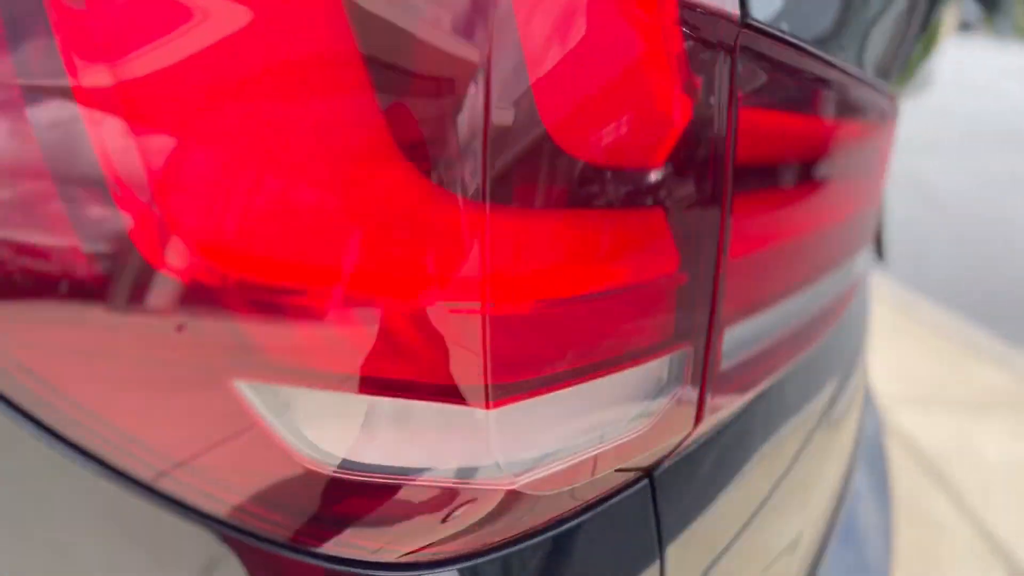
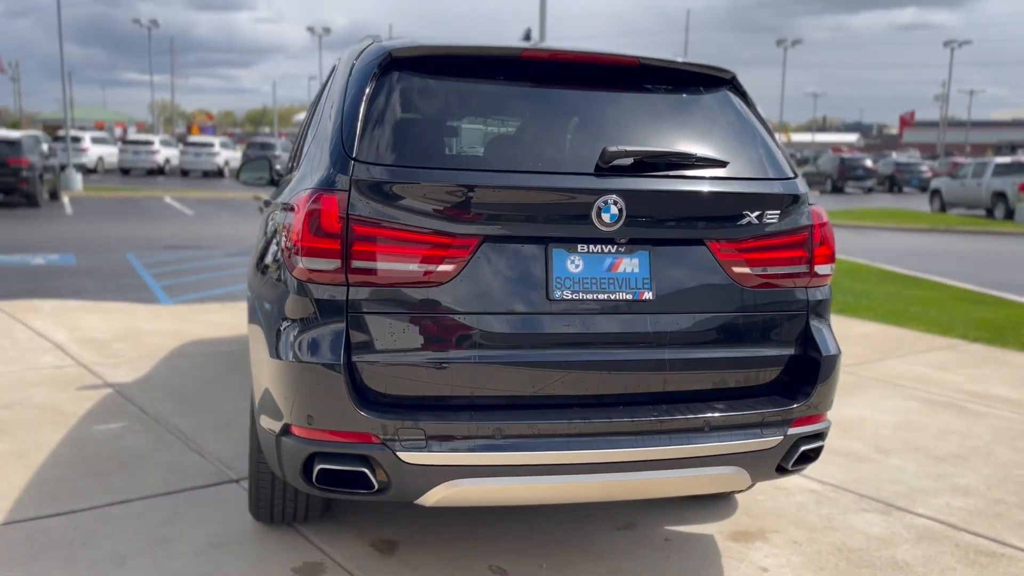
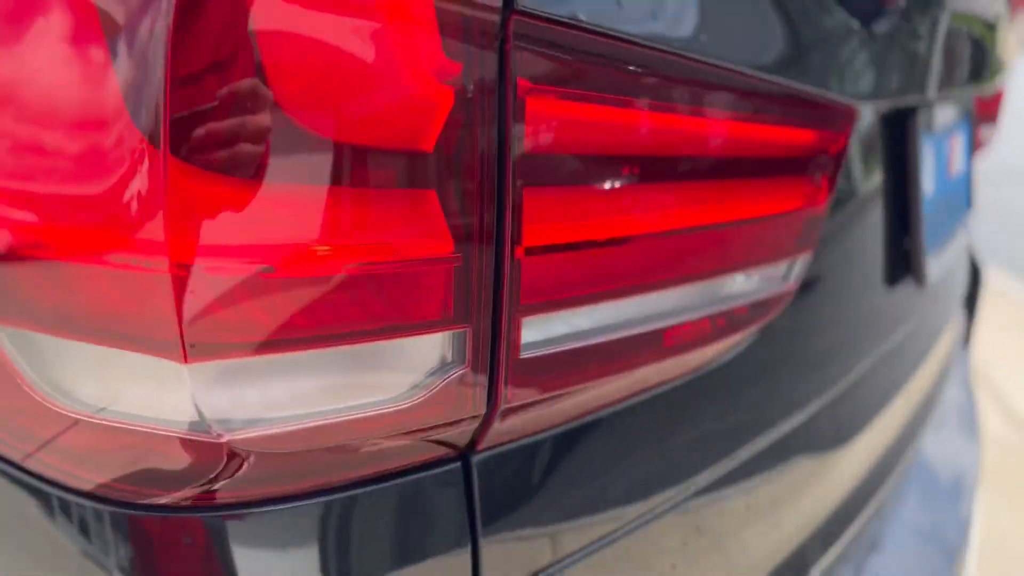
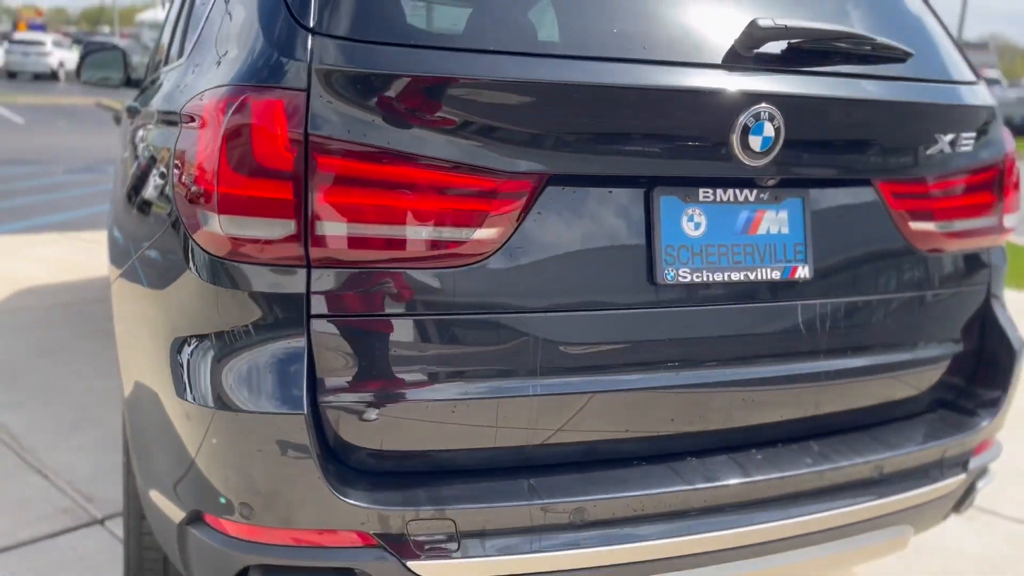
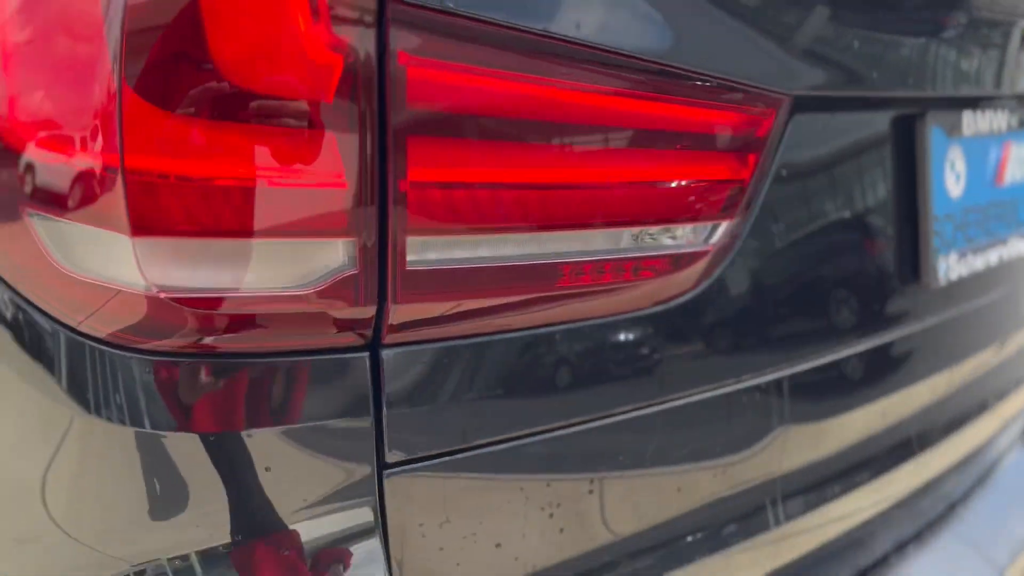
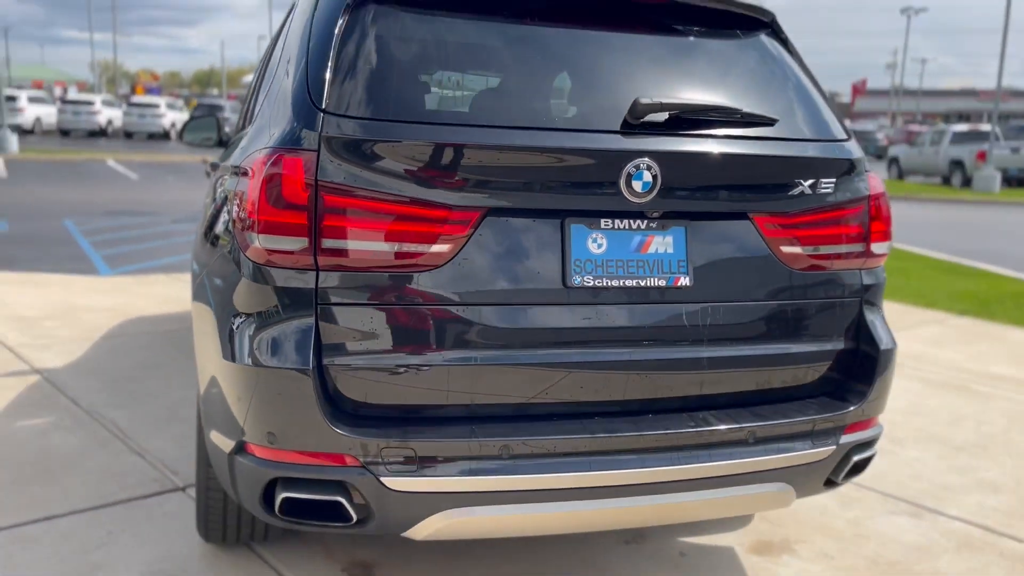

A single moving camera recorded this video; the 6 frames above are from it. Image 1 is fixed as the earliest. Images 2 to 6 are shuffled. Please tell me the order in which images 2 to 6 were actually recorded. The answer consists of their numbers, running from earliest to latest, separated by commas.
3, 5, 4, 6, 2
